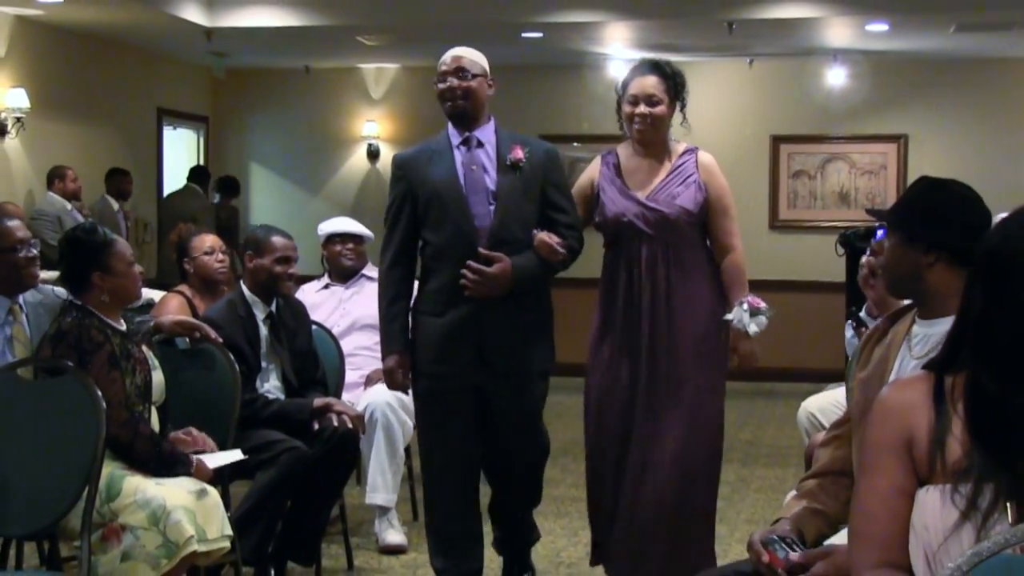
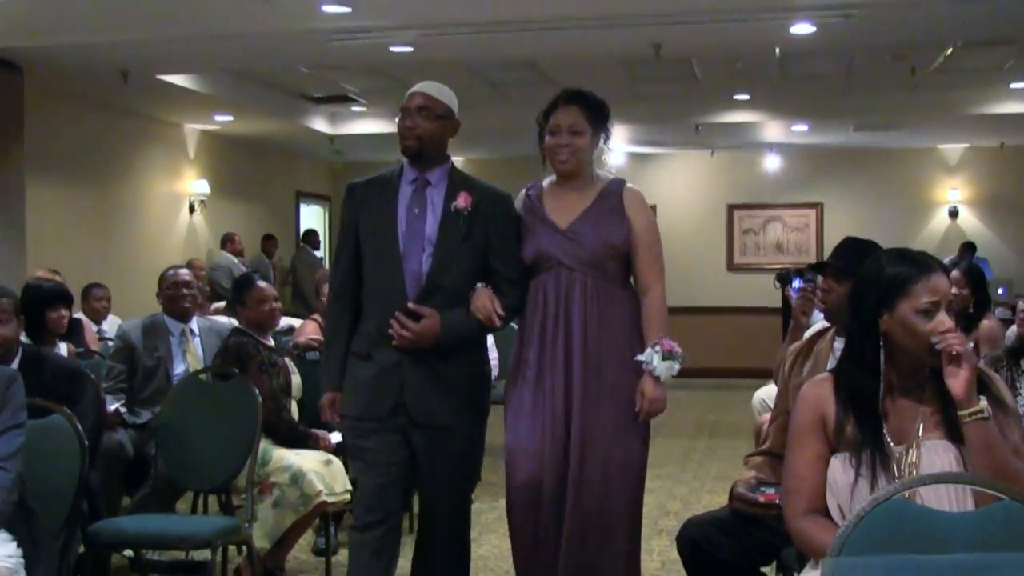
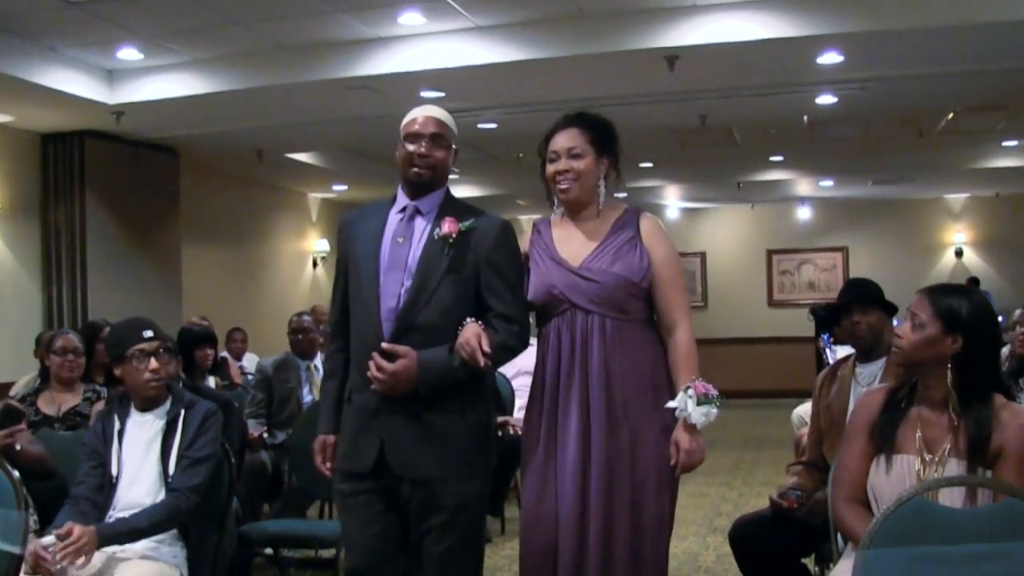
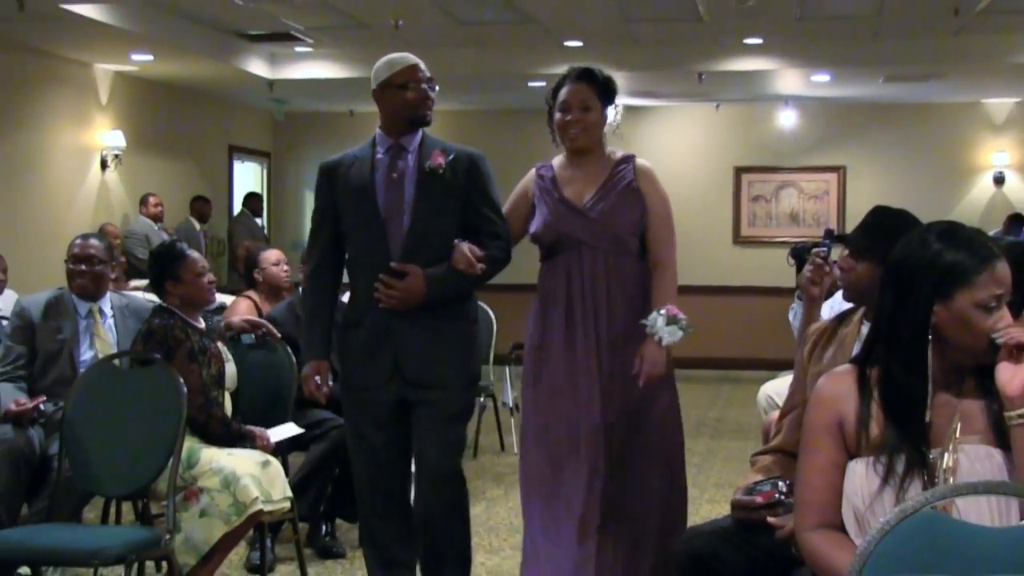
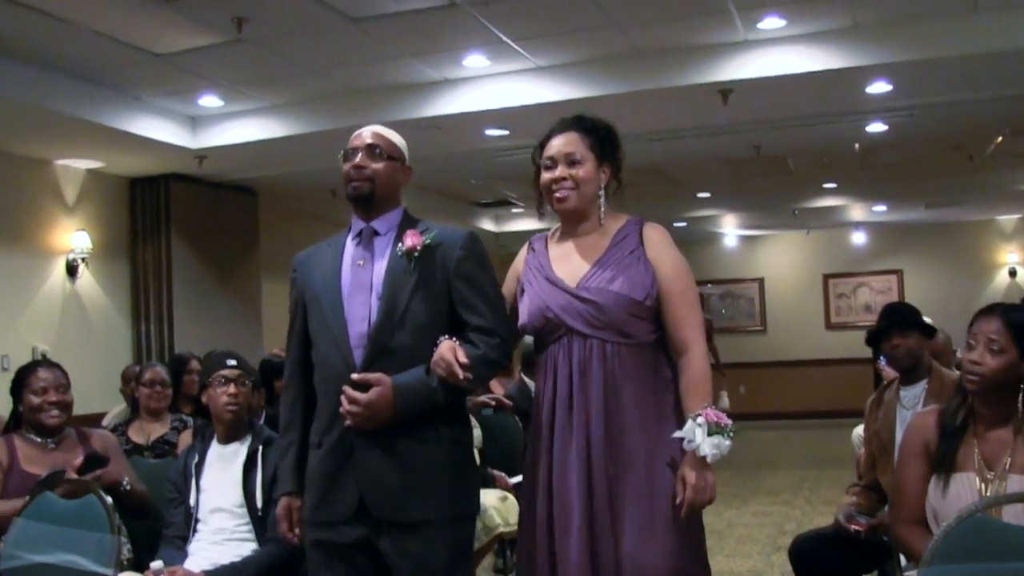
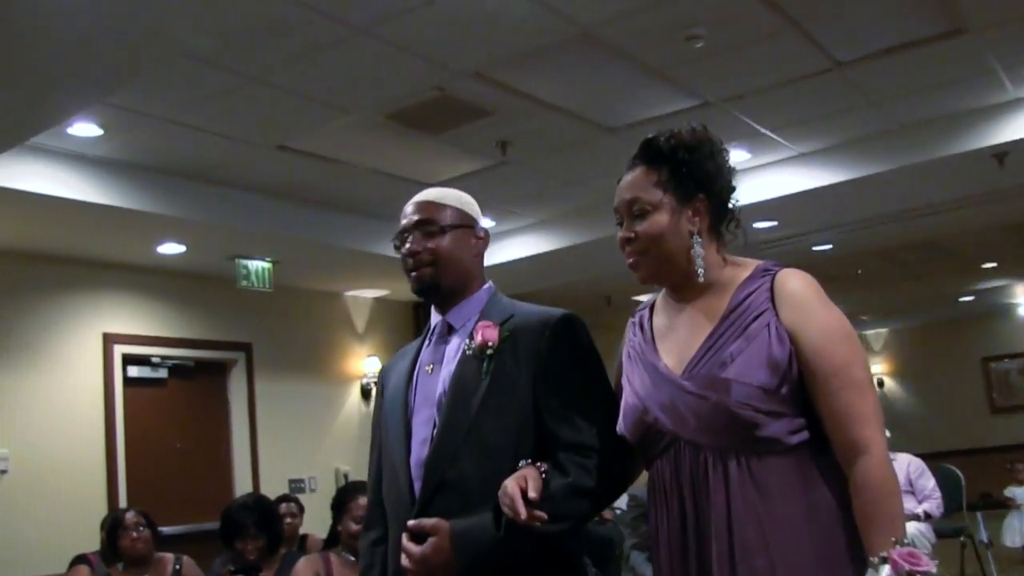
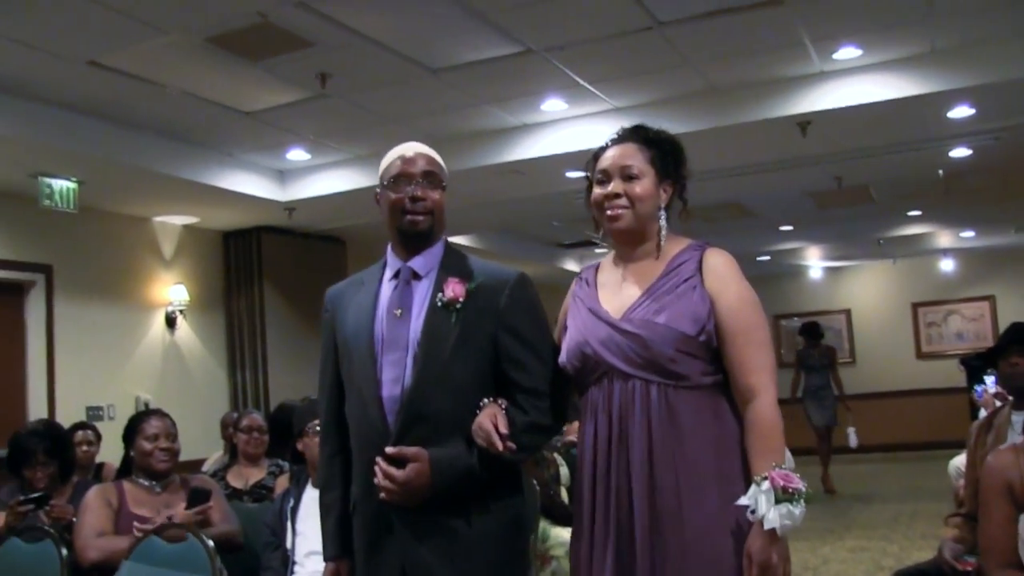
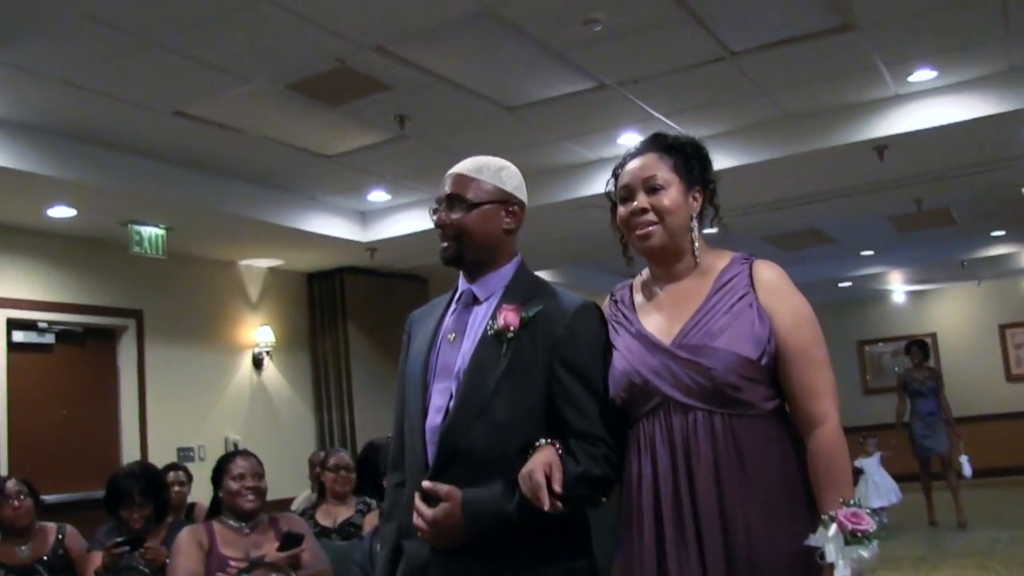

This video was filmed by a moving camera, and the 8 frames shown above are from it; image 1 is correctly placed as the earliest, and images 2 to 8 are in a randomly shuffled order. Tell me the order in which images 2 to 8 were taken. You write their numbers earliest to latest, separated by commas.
4, 2, 3, 5, 7, 8, 6
